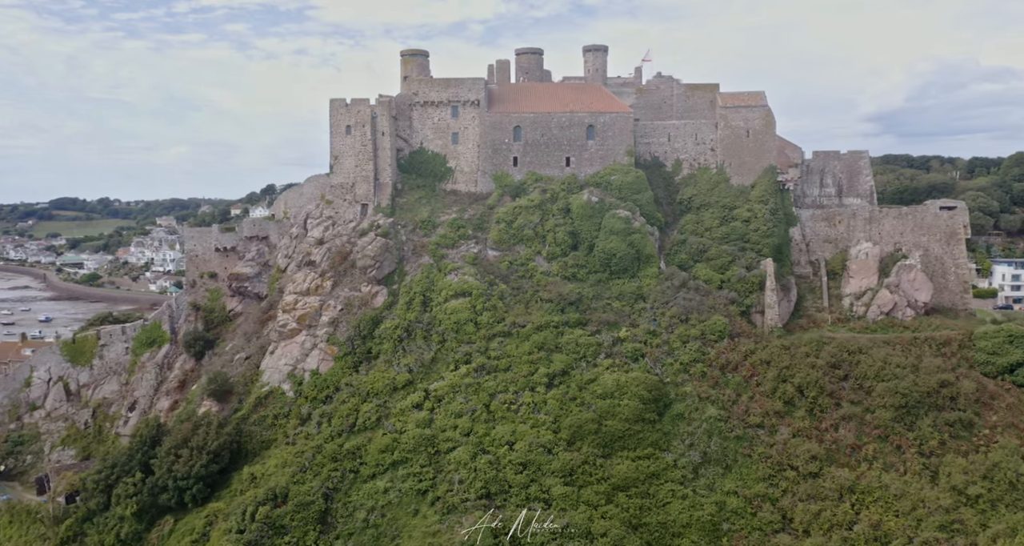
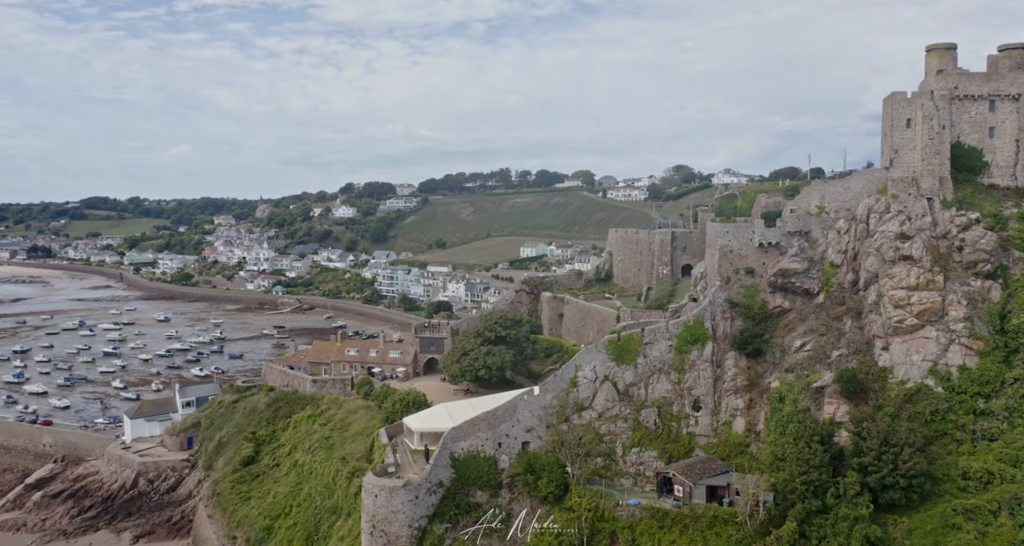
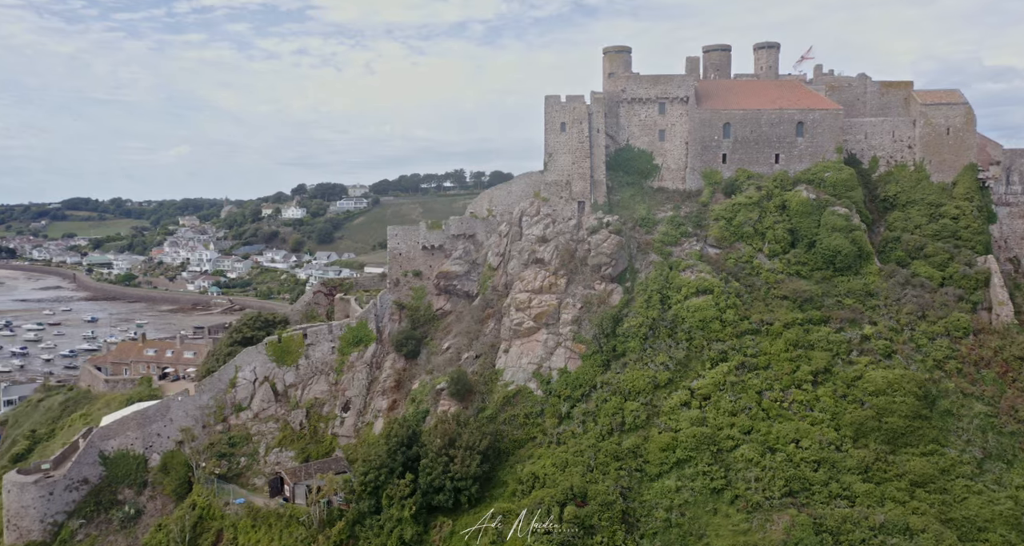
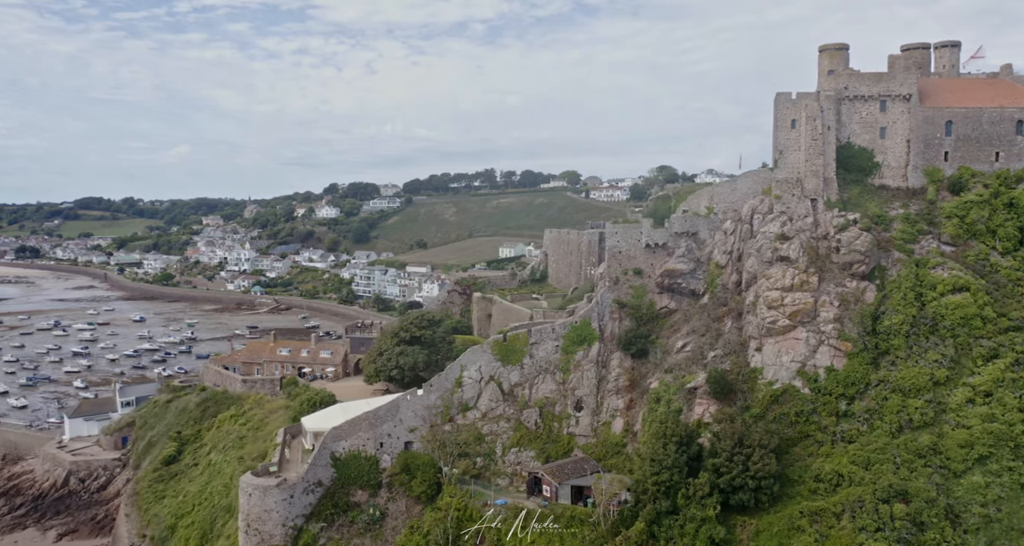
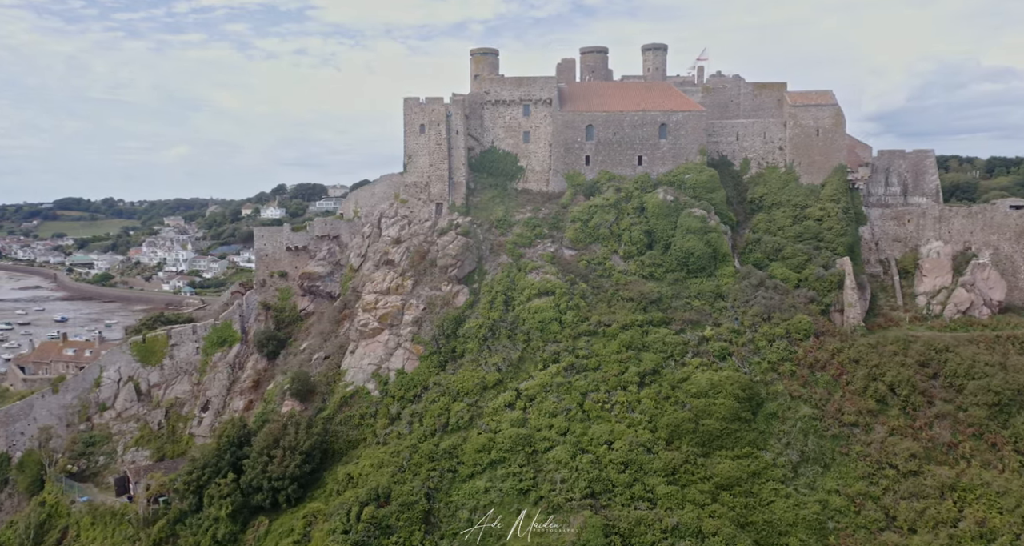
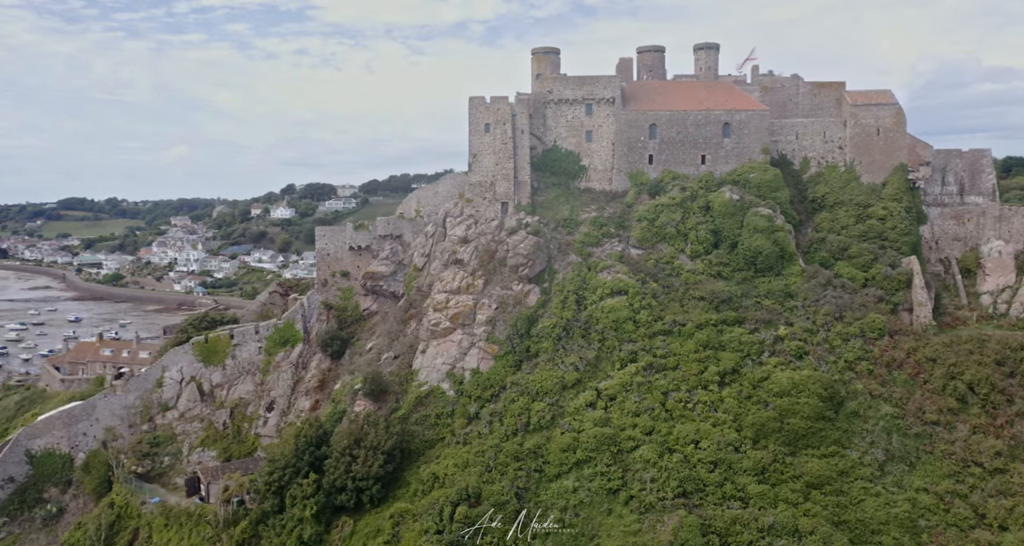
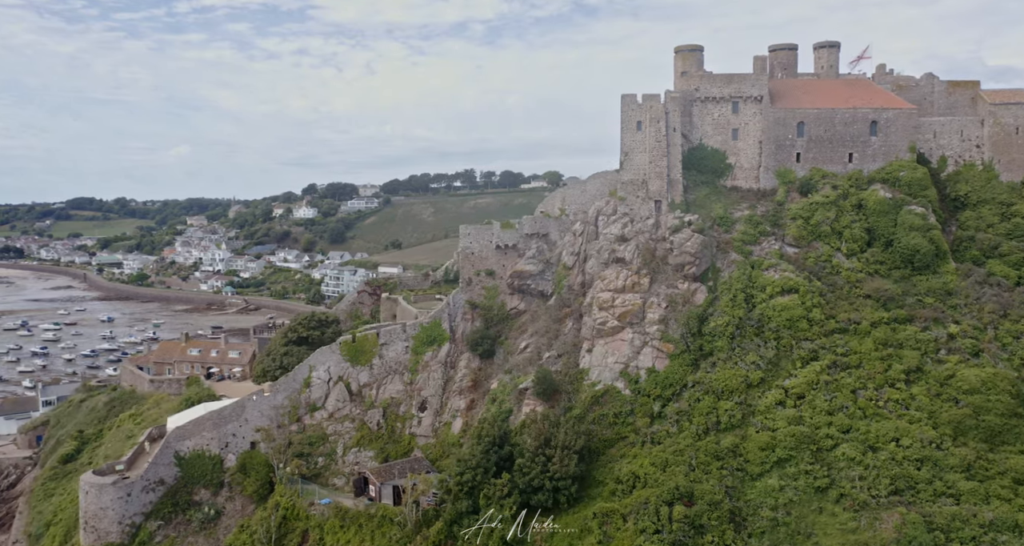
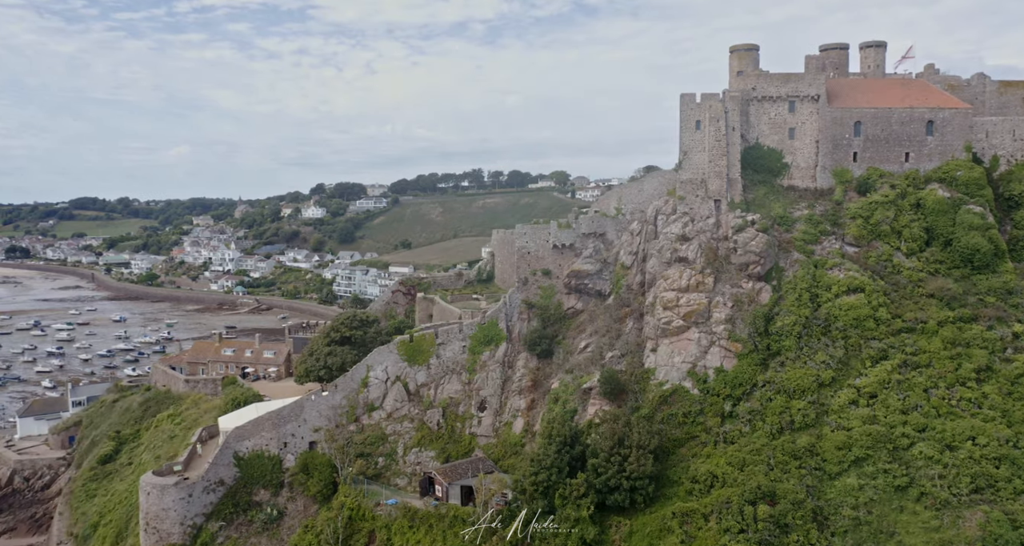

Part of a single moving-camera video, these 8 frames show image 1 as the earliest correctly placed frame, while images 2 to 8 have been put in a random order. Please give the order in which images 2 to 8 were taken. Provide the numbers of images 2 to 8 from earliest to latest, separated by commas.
5, 6, 3, 7, 8, 4, 2
